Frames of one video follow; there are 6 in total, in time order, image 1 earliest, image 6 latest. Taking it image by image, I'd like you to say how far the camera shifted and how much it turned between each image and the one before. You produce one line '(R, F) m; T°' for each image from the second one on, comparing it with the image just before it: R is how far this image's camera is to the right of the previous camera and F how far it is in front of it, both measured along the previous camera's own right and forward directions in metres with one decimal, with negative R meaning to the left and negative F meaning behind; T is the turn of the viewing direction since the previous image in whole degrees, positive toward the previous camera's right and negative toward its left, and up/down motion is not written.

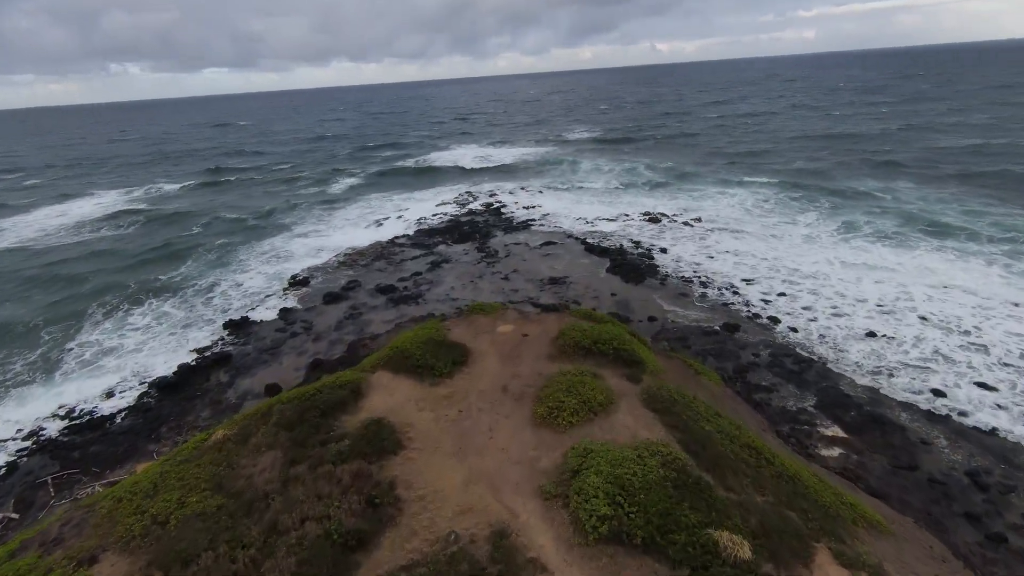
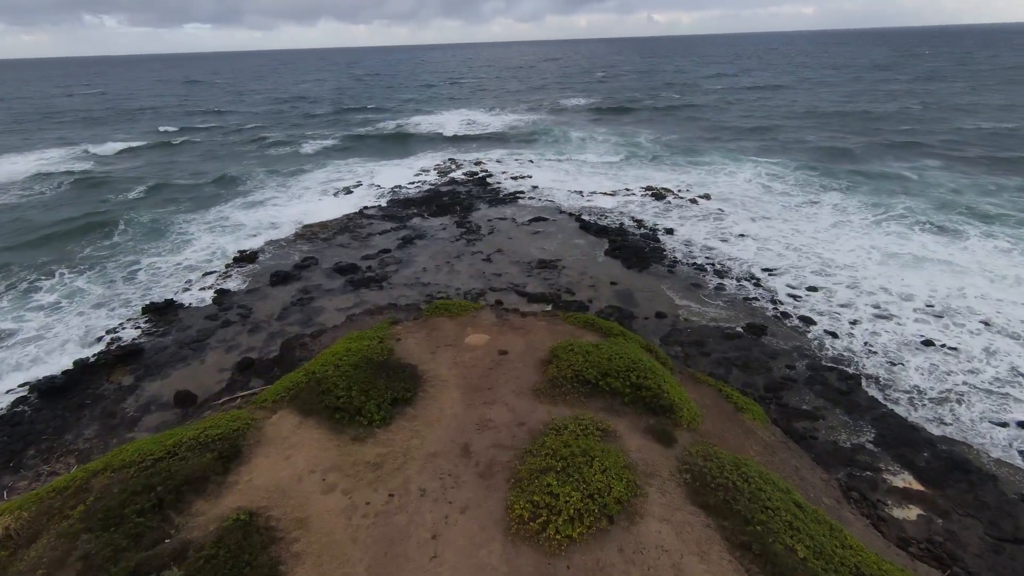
(+0.2, +3.8) m; +1°
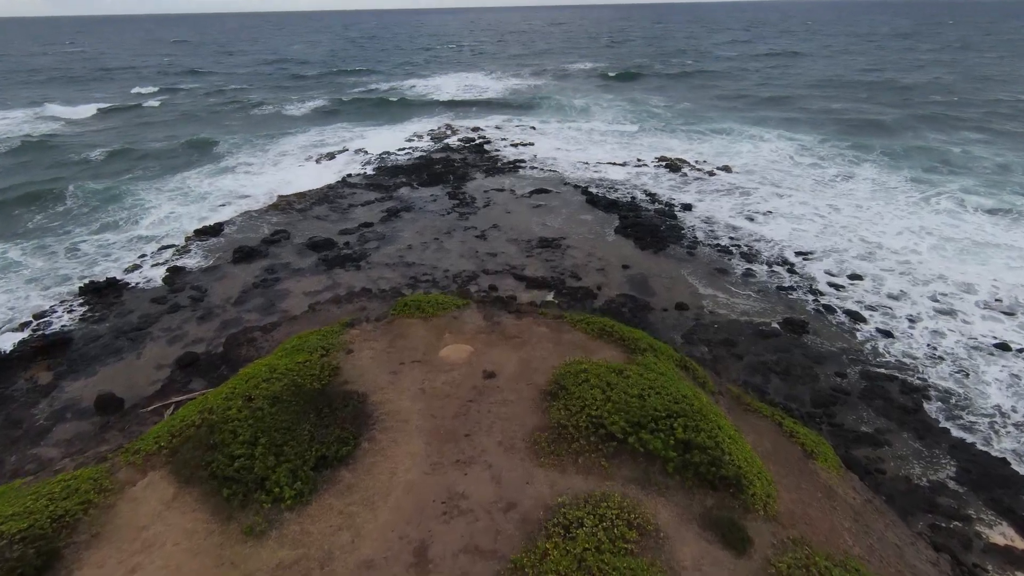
(+0.1, +2.6) m; 0°
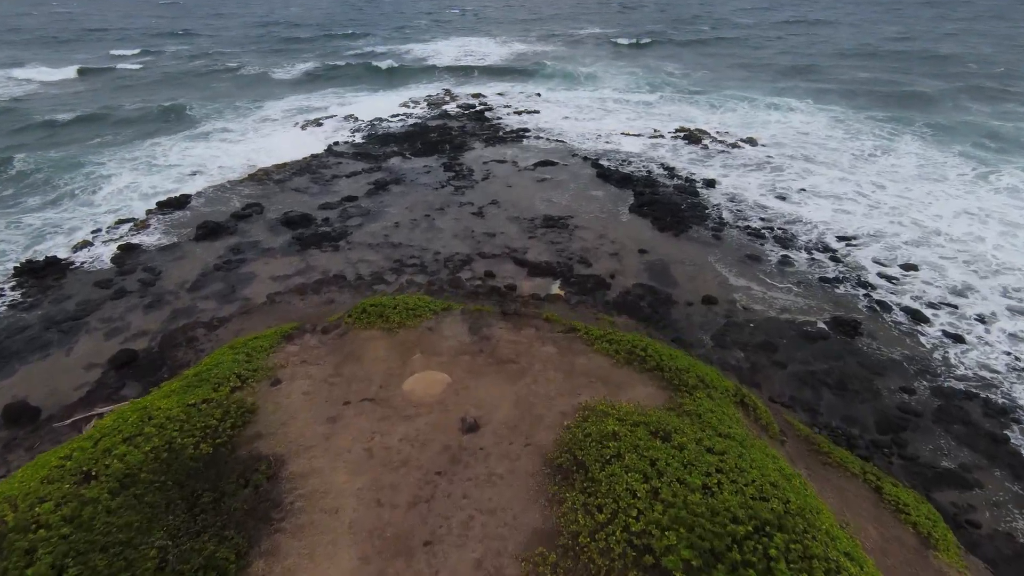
(+0.1, +2.2) m; 0°
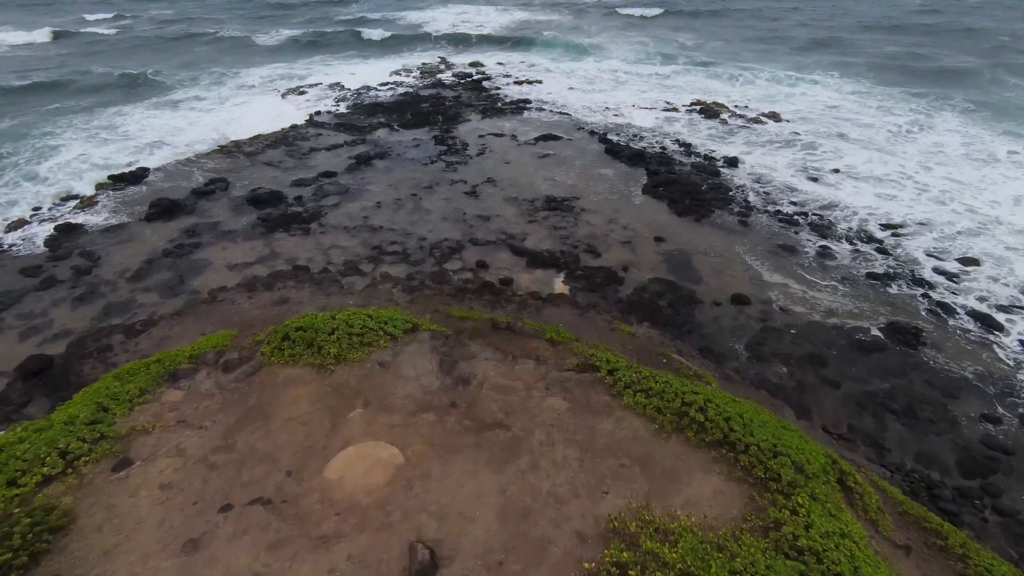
(+0.1, +2.0) m; 0°
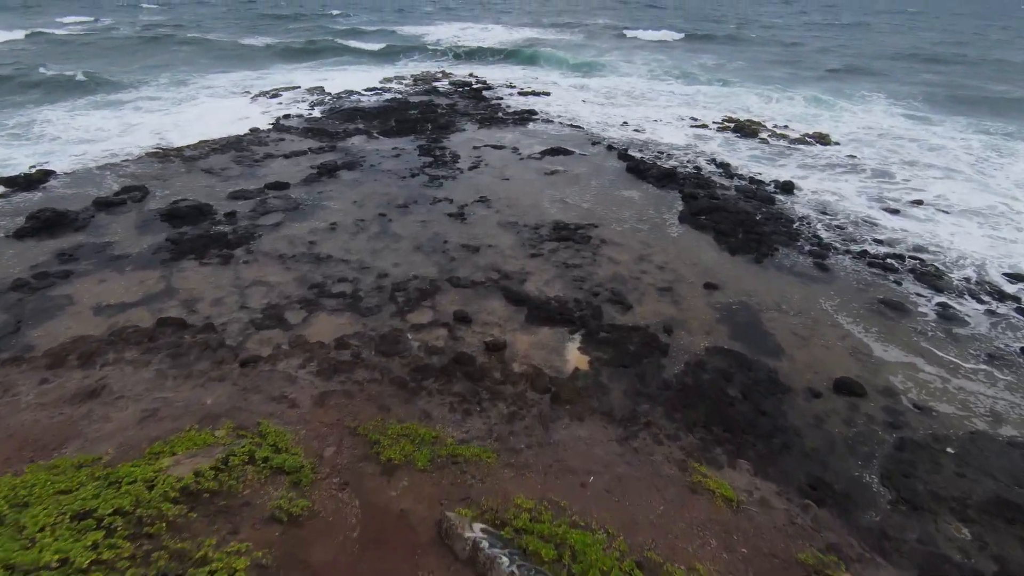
(+0.1, +3.7) m; 0°
